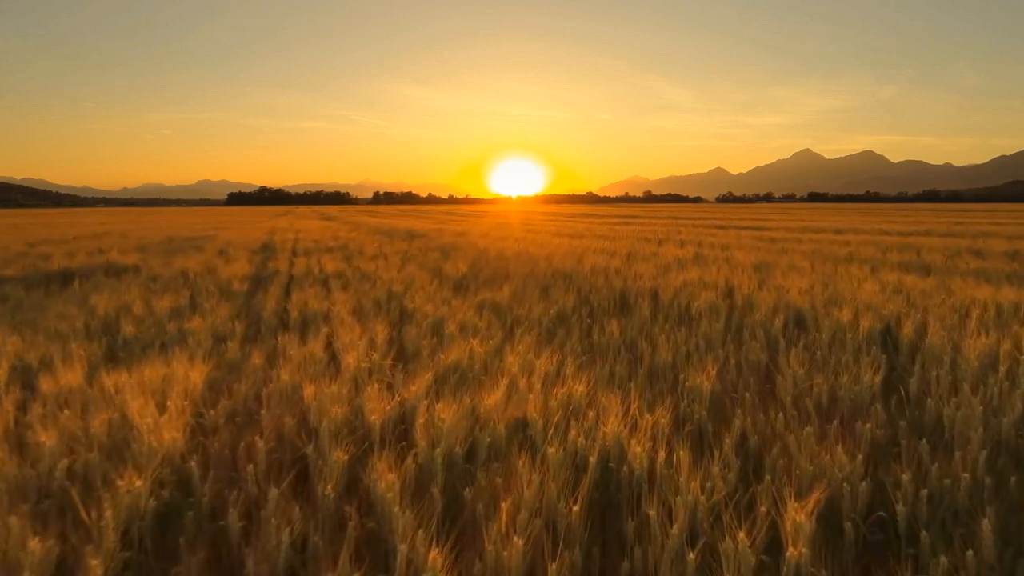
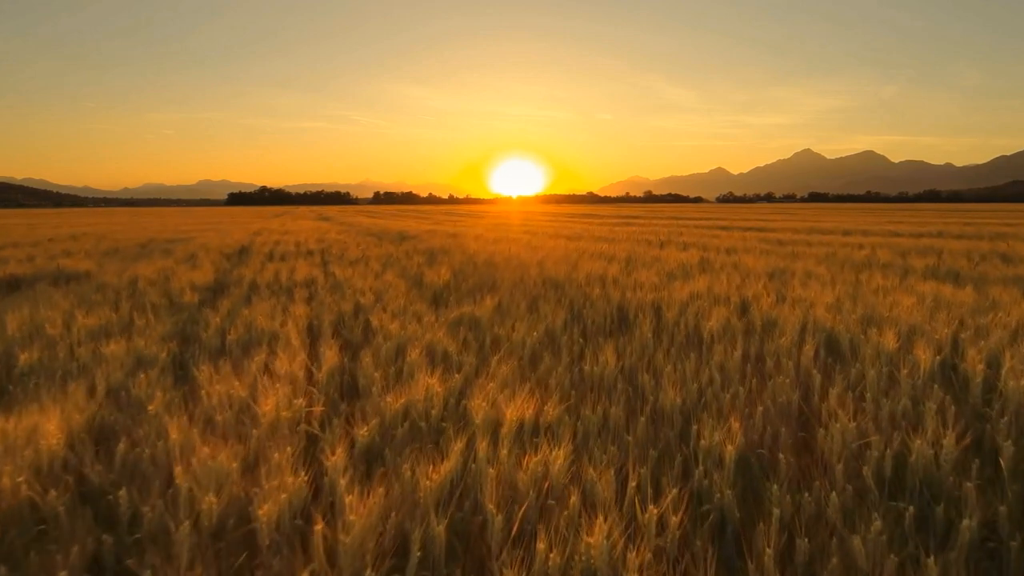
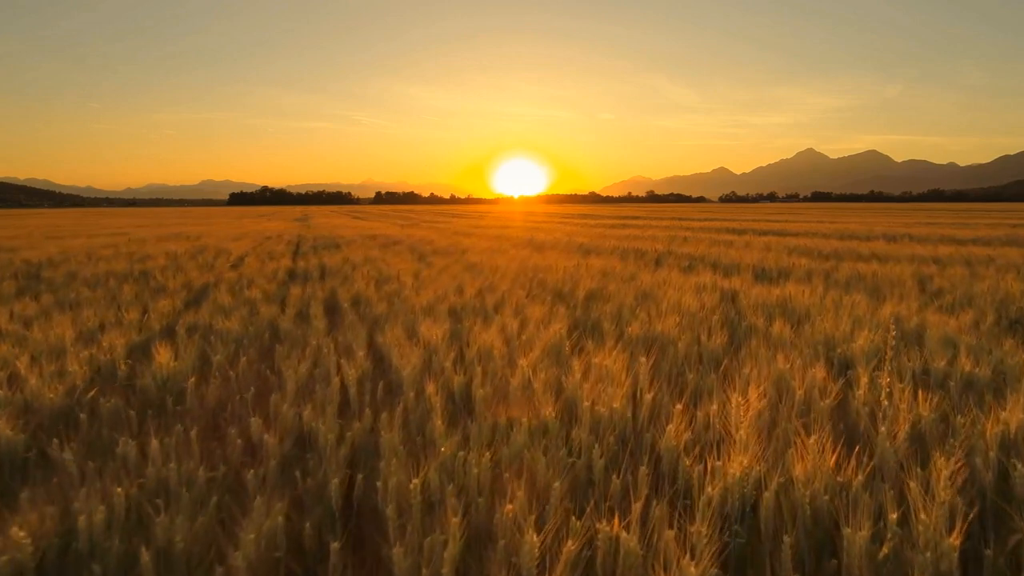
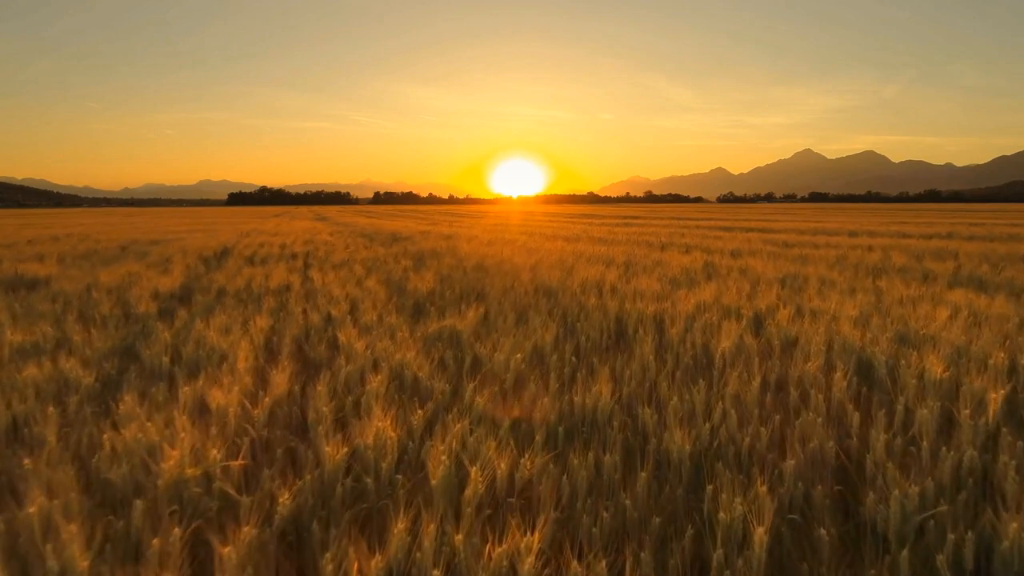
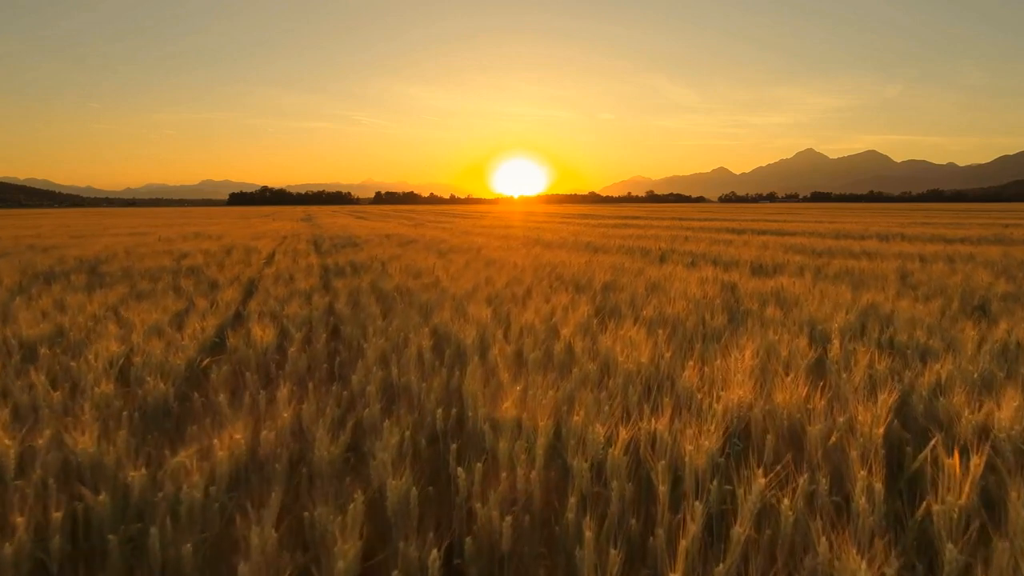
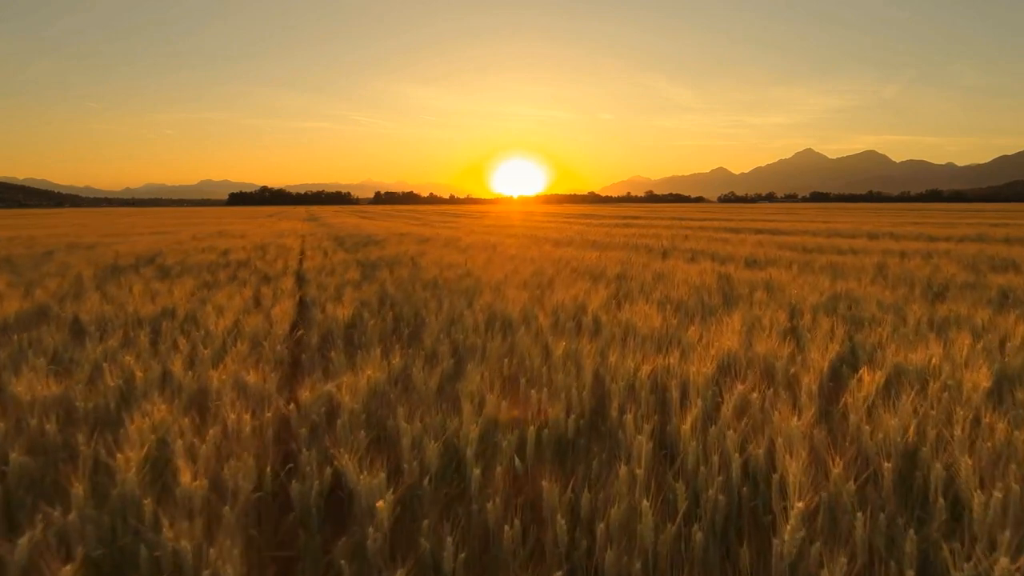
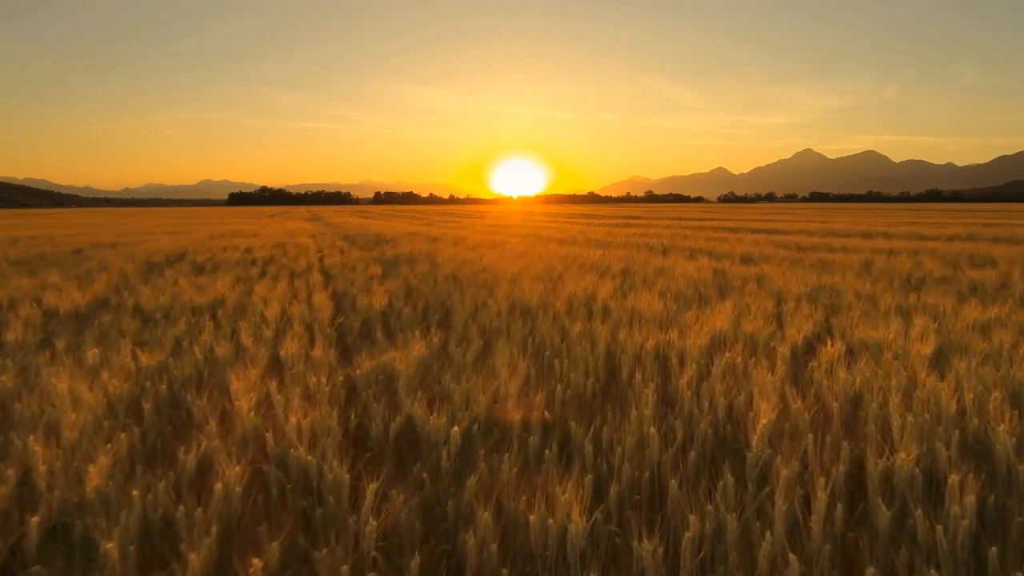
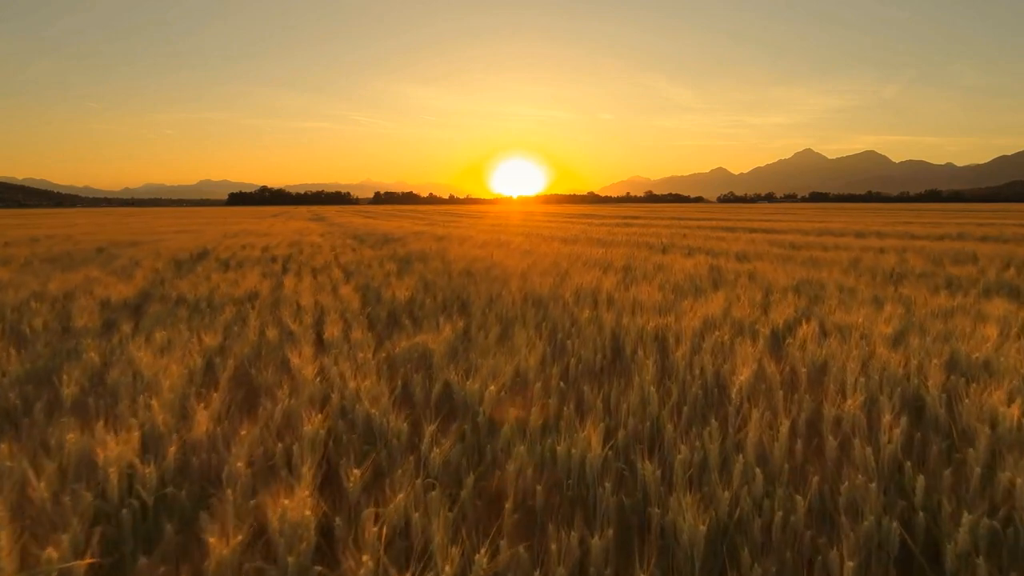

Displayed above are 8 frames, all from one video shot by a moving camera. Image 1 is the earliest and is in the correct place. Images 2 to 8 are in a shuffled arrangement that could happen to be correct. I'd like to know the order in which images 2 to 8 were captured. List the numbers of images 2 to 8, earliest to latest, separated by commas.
2, 4, 8, 7, 6, 5, 3
